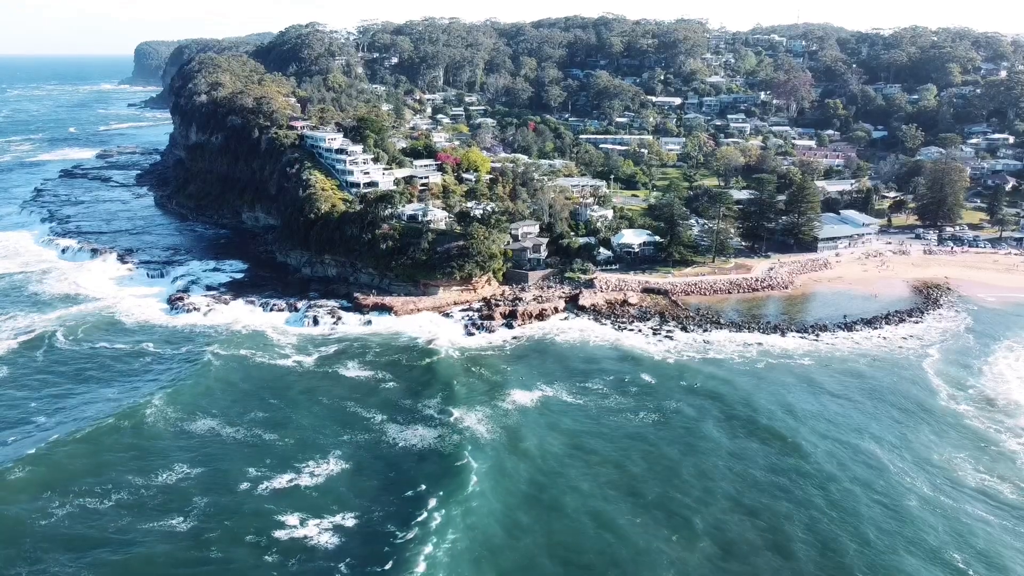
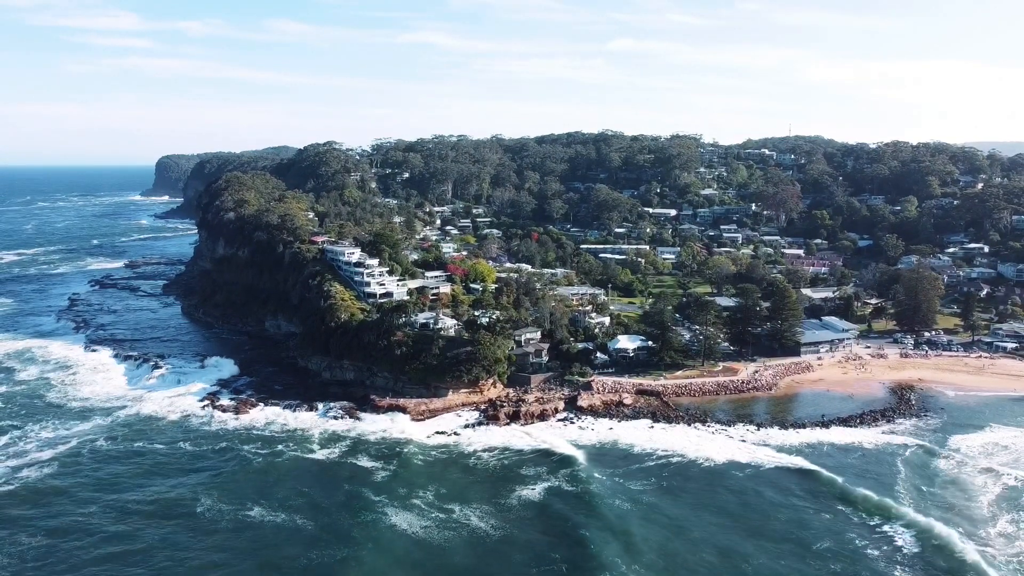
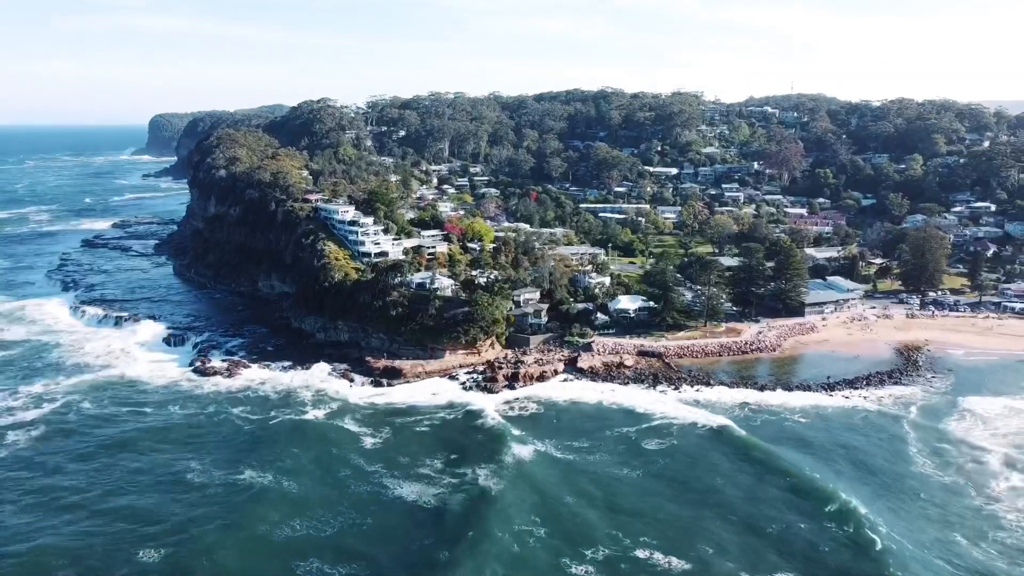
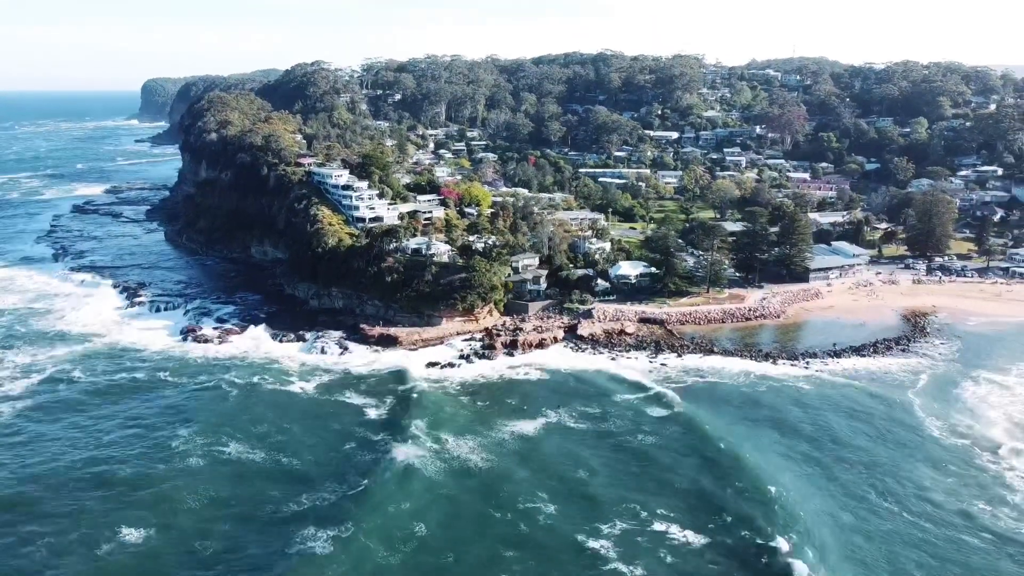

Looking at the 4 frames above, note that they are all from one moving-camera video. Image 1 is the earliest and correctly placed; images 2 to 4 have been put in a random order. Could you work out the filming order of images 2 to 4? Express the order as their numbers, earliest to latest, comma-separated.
4, 3, 2
